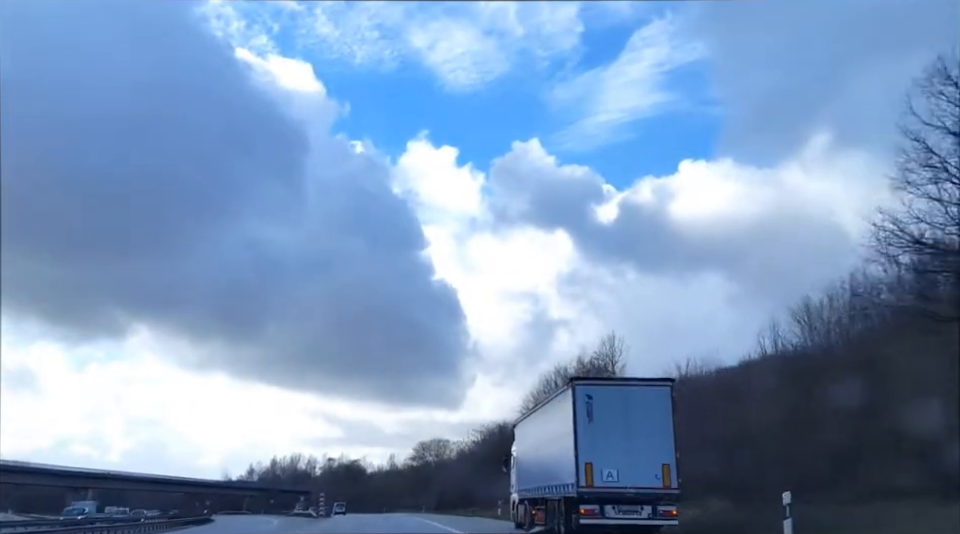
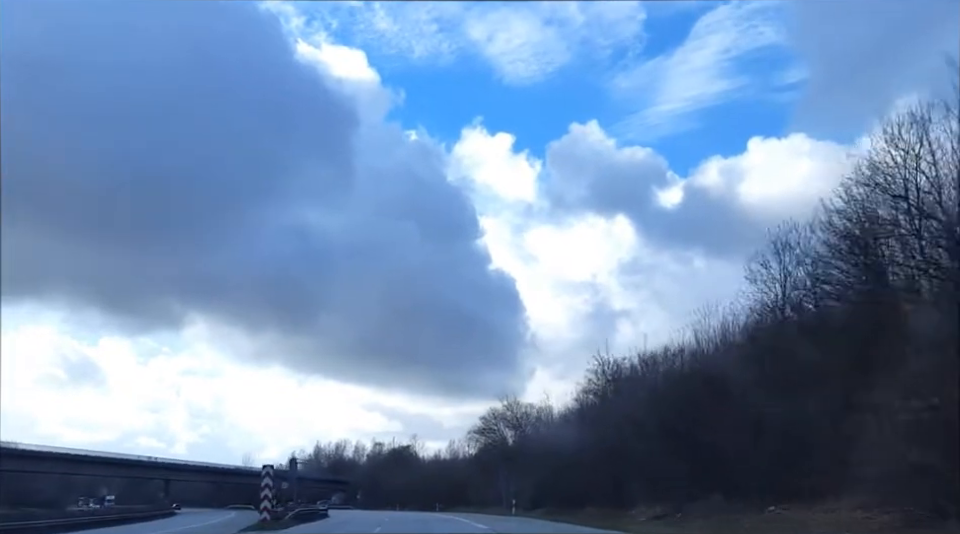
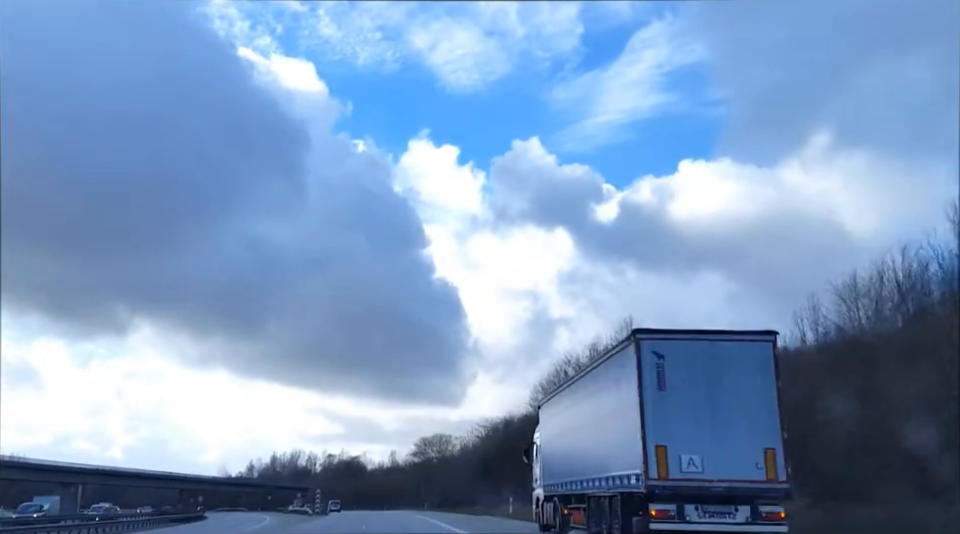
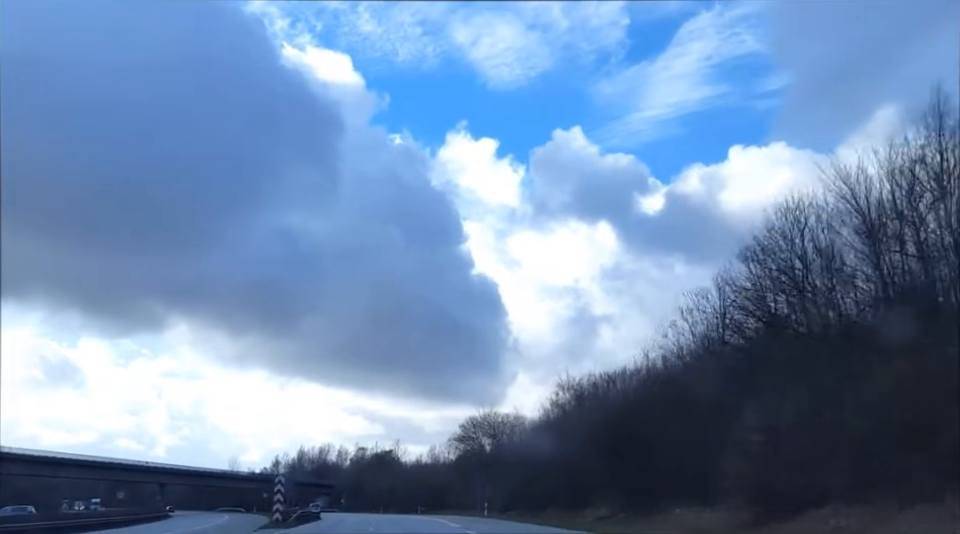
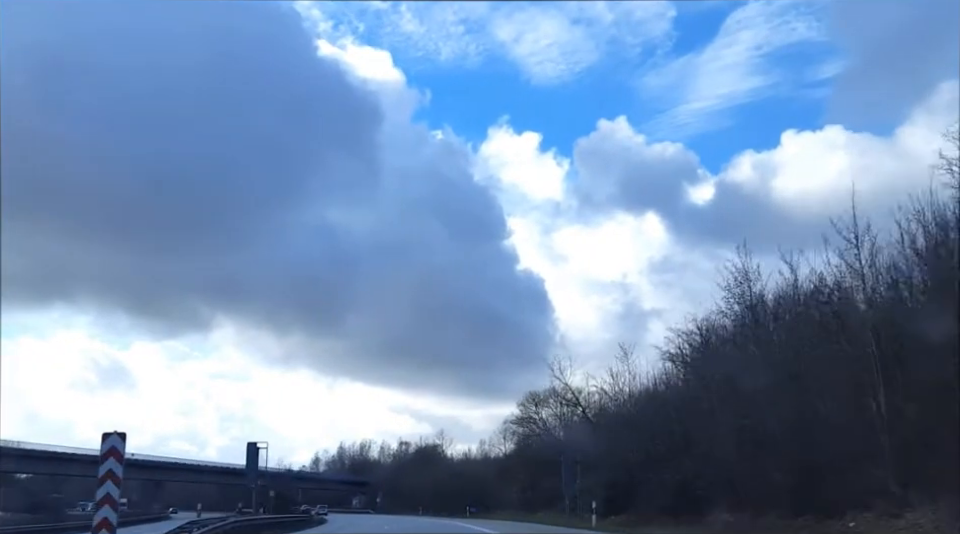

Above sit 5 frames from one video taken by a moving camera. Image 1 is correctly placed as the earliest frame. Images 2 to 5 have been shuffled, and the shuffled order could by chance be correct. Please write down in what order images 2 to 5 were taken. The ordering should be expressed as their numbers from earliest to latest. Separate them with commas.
3, 4, 2, 5
